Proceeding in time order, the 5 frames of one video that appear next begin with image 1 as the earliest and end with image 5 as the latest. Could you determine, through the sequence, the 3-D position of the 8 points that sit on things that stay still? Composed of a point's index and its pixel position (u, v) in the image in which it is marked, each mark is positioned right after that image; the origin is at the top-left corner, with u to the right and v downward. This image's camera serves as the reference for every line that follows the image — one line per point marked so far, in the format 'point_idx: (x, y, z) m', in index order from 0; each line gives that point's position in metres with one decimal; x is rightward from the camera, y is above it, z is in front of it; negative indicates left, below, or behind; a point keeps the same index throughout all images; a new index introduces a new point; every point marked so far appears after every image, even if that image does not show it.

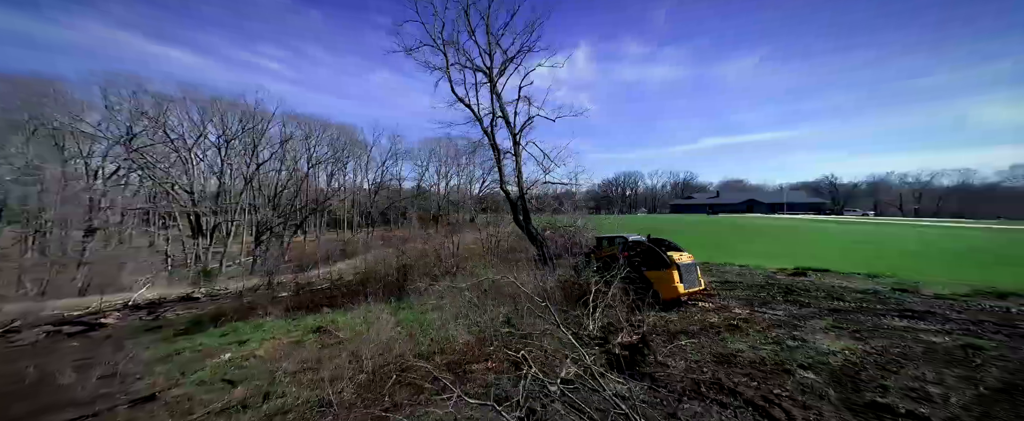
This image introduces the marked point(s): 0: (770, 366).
0: (+2.6, -1.7, +3.7) m
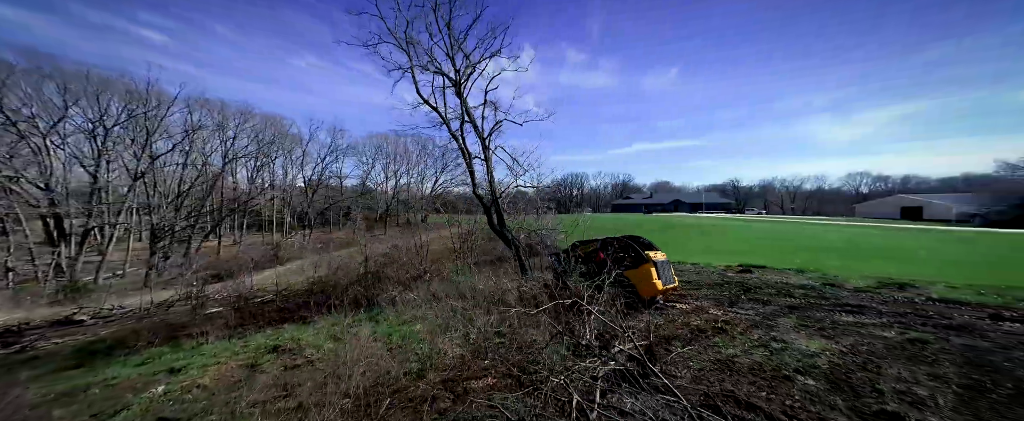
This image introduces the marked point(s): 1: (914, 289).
0: (+2.8, -1.7, +4.1) m
1: (+8.8, -1.6, +8.4) m
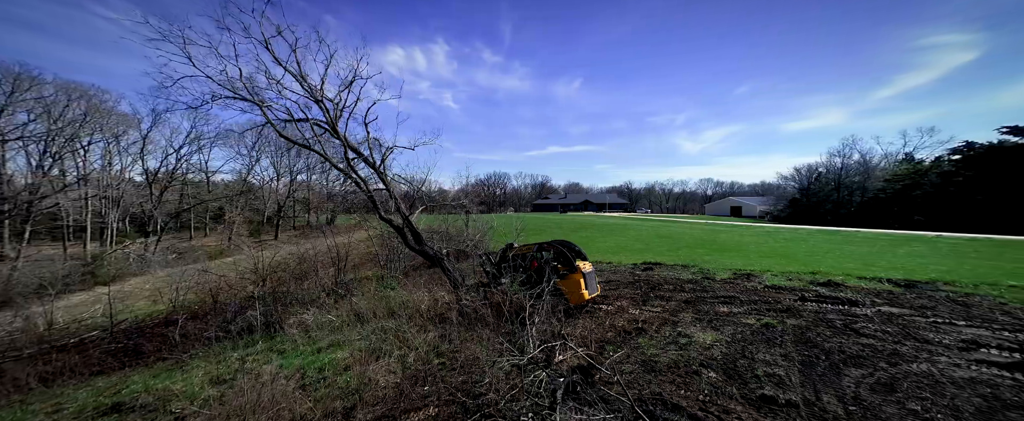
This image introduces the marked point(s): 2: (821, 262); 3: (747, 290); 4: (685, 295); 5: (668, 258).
0: (+2.1, -2.0, +4.7) m
1: (+6.7, -1.8, +10.4) m
2: (+9.4, -1.7, +11.7) m
3: (+5.2, -1.8, +8.6) m
4: (+3.7, -1.8, +8.3) m
5: (+5.8, -1.8, +14.5) m
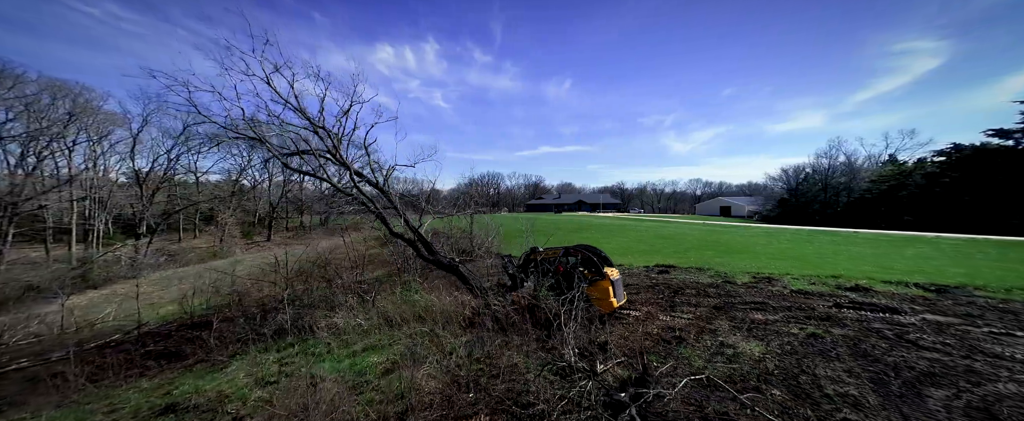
0: (+2.7, -2.0, +4.7) m
1: (+7.2, -1.9, +10.5) m
2: (+9.8, -1.7, +11.8) m
3: (+5.7, -1.9, +8.6) m
4: (+4.2, -1.9, +8.2) m
5: (+6.1, -1.8, +14.5) m
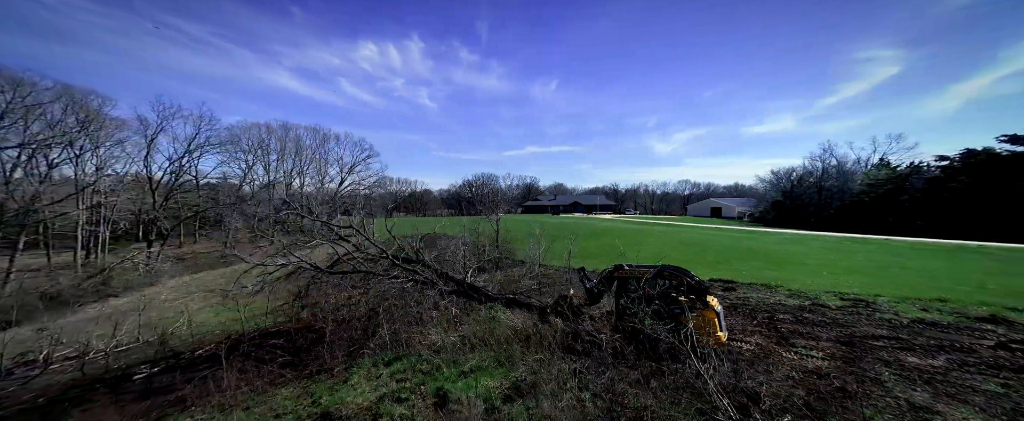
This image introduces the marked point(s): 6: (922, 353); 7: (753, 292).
0: (+4.1, -2.3, +3.2) m
1: (+8.4, -2.2, +9.1) m
2: (+11.0, -2.0, +10.6) m
3: (+7.0, -2.1, +7.2) m
4: (+5.5, -2.2, +6.8) m
5: (+7.2, -2.1, +13.1) m
6: (+6.2, -2.2, +5.9) m
7: (+6.0, -2.1, +9.7) m
